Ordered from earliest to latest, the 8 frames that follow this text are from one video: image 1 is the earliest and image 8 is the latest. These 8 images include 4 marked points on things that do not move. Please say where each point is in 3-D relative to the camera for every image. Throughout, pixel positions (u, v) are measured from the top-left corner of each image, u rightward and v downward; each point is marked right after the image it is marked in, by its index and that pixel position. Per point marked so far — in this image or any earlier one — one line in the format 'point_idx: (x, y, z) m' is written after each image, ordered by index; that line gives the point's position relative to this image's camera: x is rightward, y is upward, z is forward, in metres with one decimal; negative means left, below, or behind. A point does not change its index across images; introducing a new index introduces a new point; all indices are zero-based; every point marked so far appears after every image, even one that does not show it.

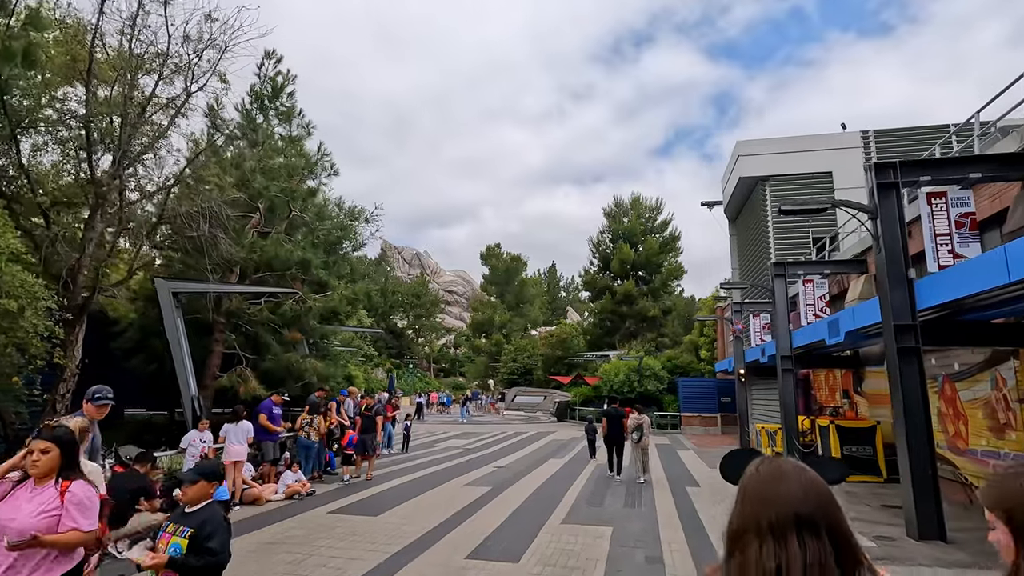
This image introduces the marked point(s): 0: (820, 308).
0: (+8.6, -0.6, +14.9) m
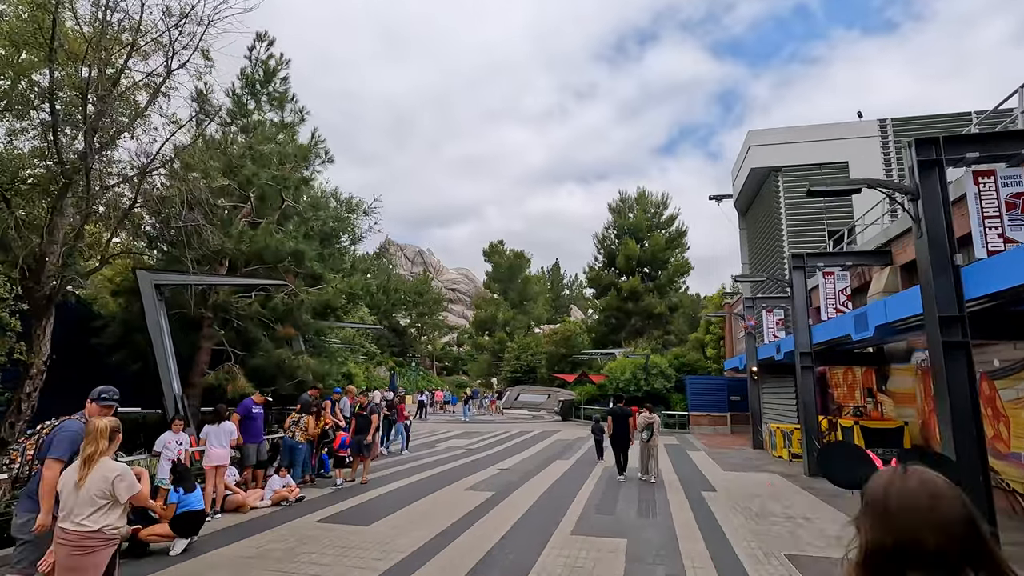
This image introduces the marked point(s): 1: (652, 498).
0: (+8.7, -0.4, +14.1) m
1: (+2.8, -4.2, +10.7) m
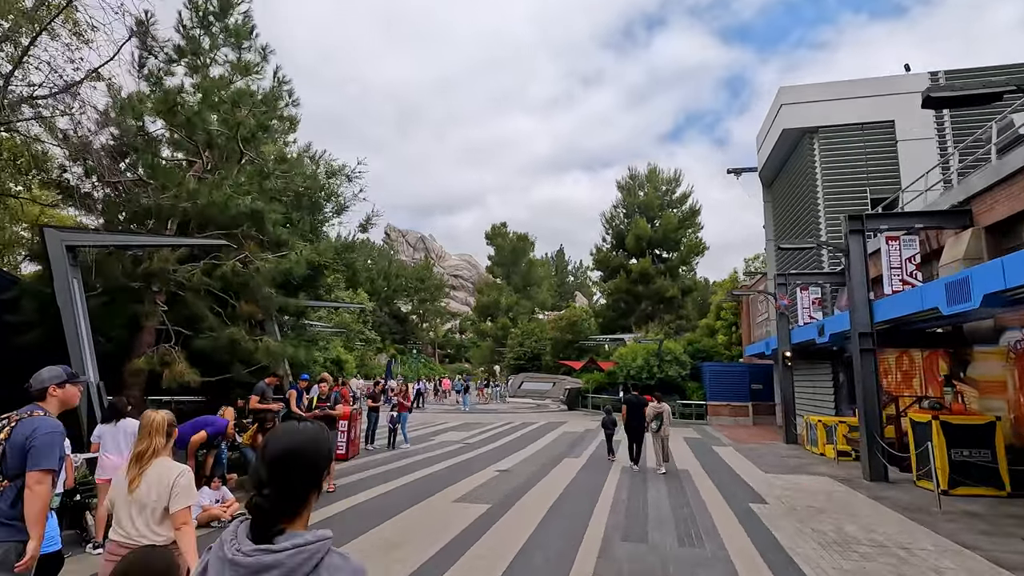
0: (+8.7, +0.3, +11.8) m
1: (+2.8, -3.6, +8.5) m
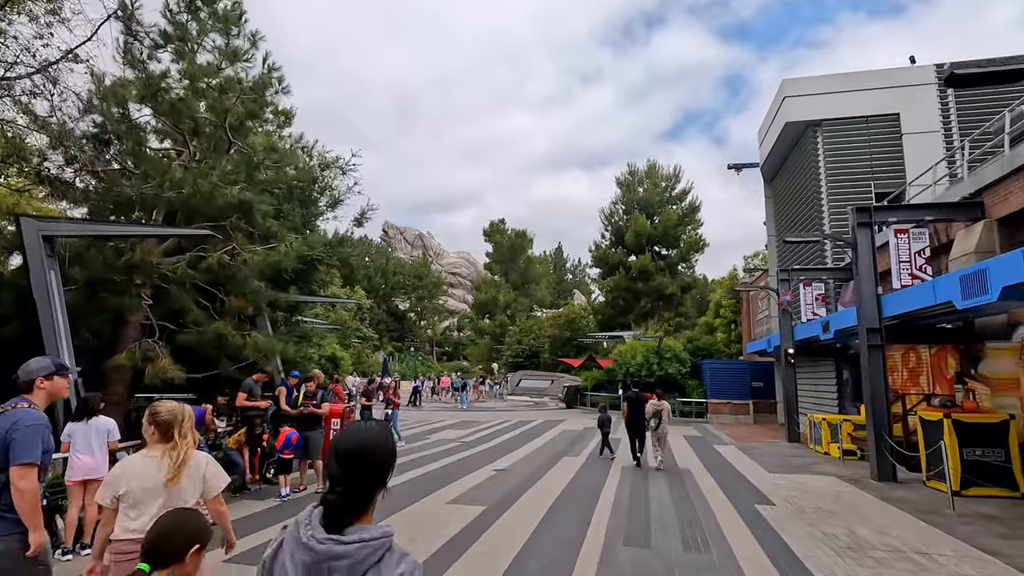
0: (+8.7, +0.5, +11.4) m
1: (+2.8, -3.5, +8.1) m
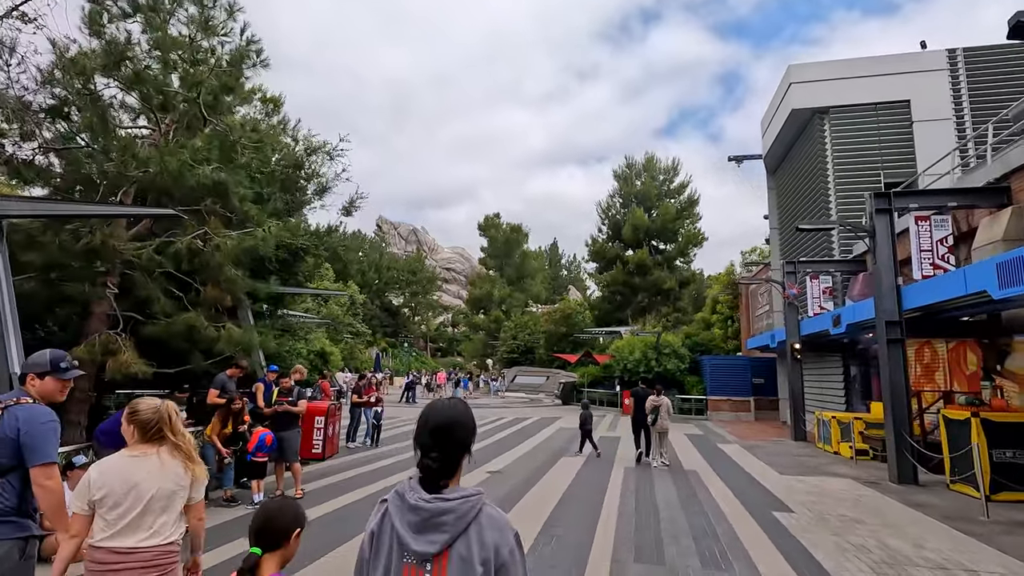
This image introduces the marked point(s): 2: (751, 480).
0: (+8.6, +0.6, +10.7) m
1: (+2.7, -3.3, +7.4) m
2: (+4.7, -3.8, +10.5) m
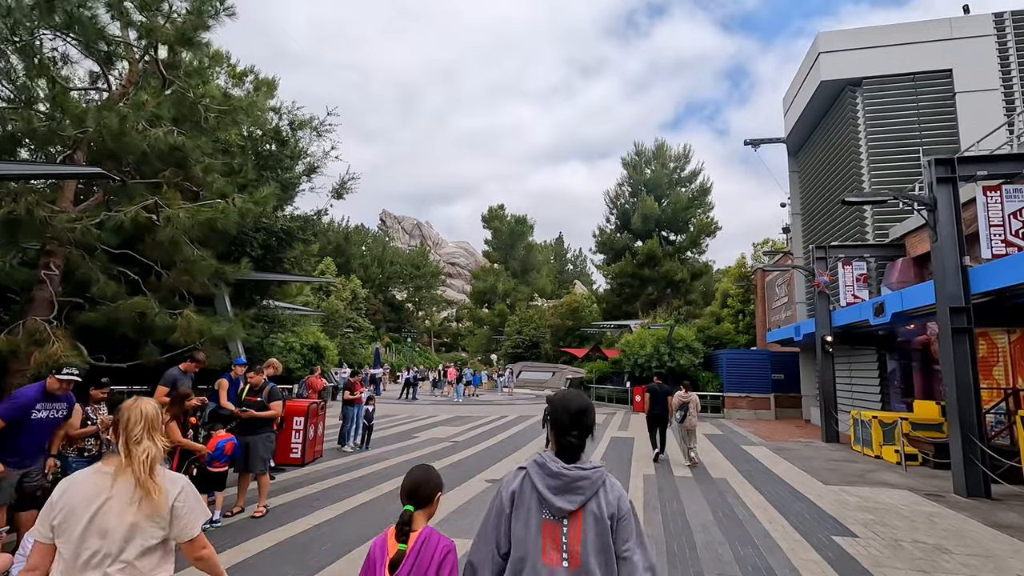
0: (+8.6, +1.0, +9.3) m
1: (+2.8, -3.0, +6.0) m
2: (+4.8, -3.4, +9.1) m
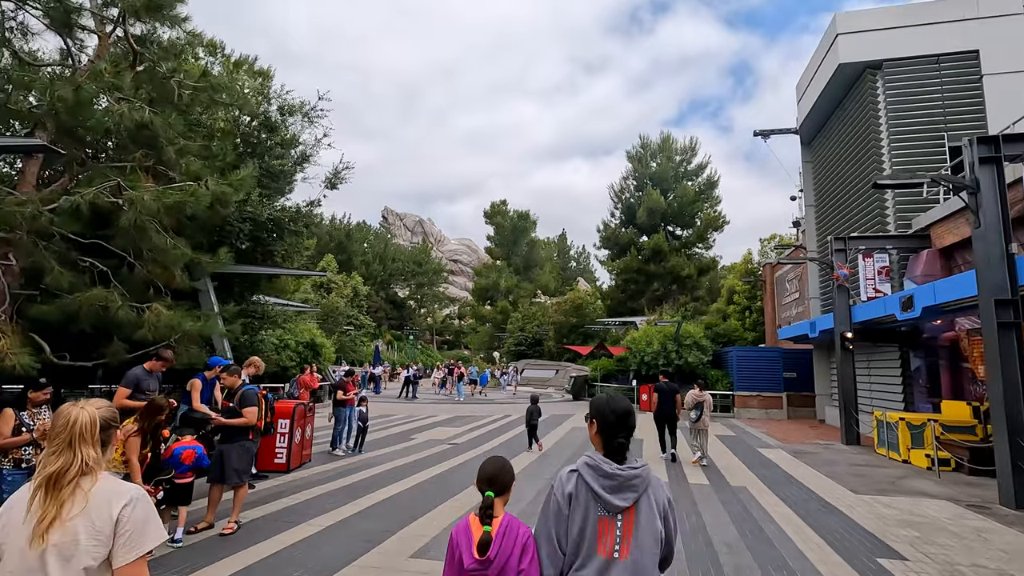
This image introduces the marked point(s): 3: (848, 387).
0: (+8.7, +1.1, +8.4) m
1: (+2.8, -2.9, +5.2) m
2: (+4.8, -3.3, +8.3) m
3: (+9.2, -2.7, +14.6) m
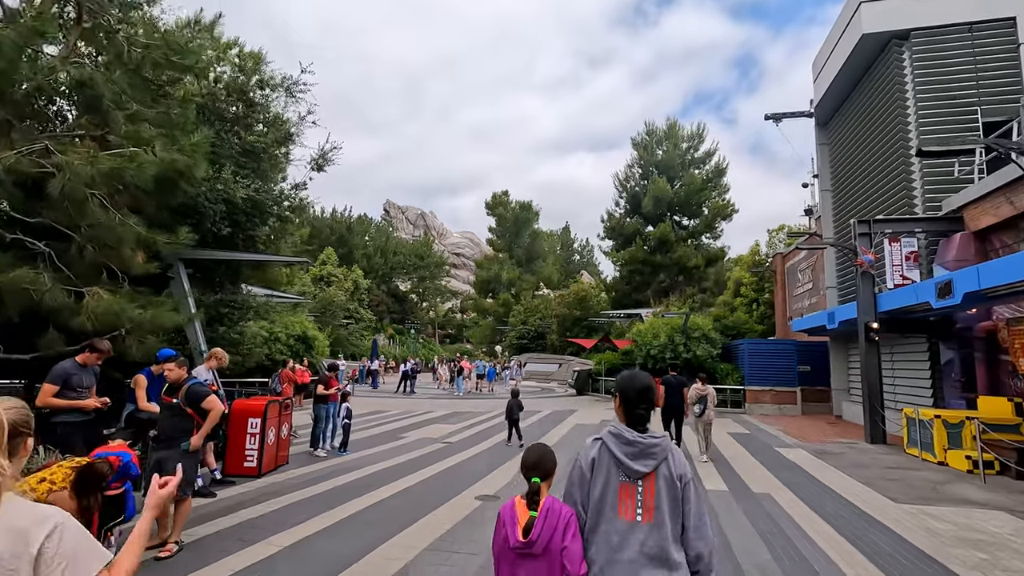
0: (+8.6, +1.4, +7.3) m
1: (+2.7, -2.6, +4.2) m
2: (+4.7, -3.0, +7.2) m
3: (+9.1, -2.3, +13.5) m
